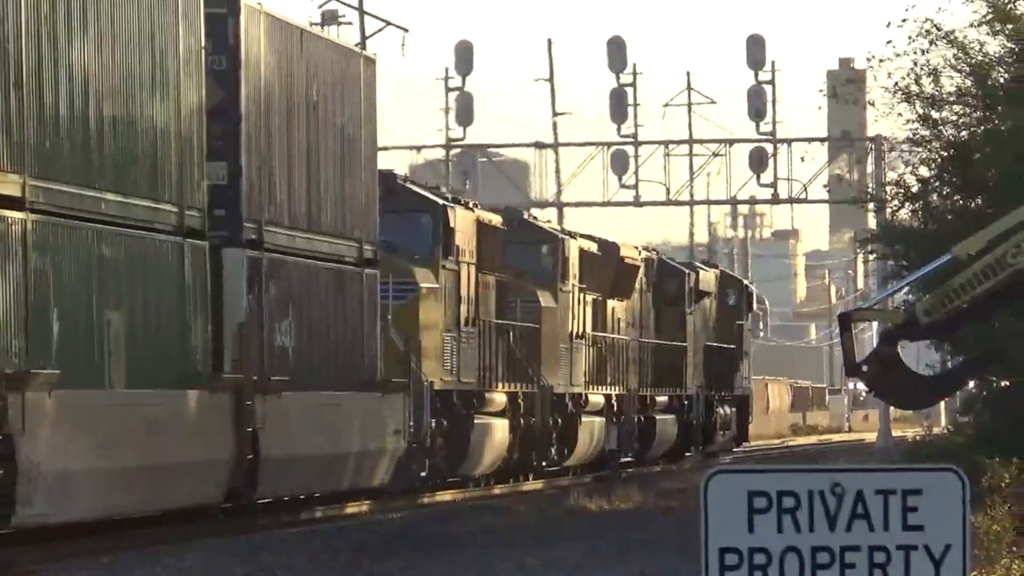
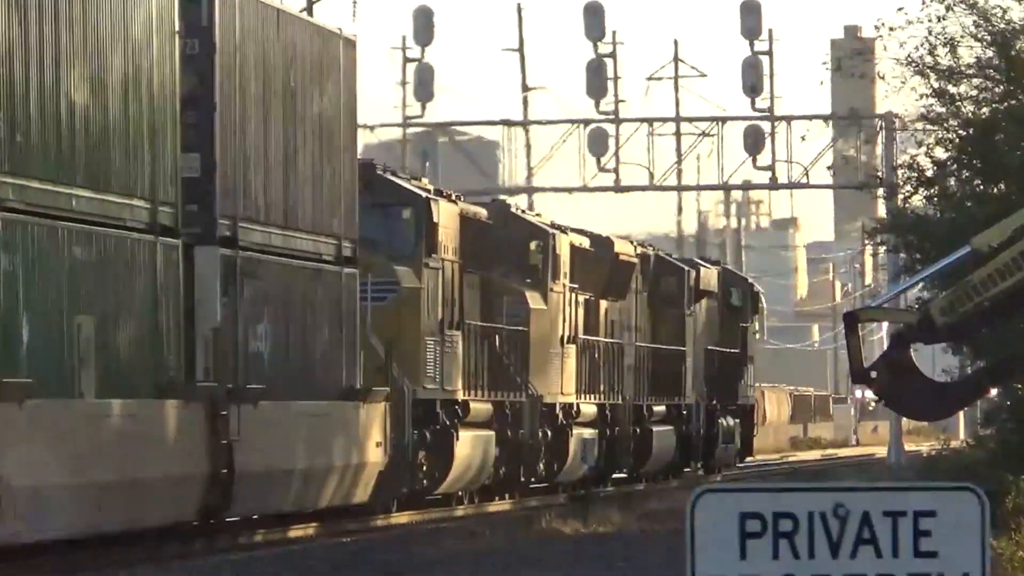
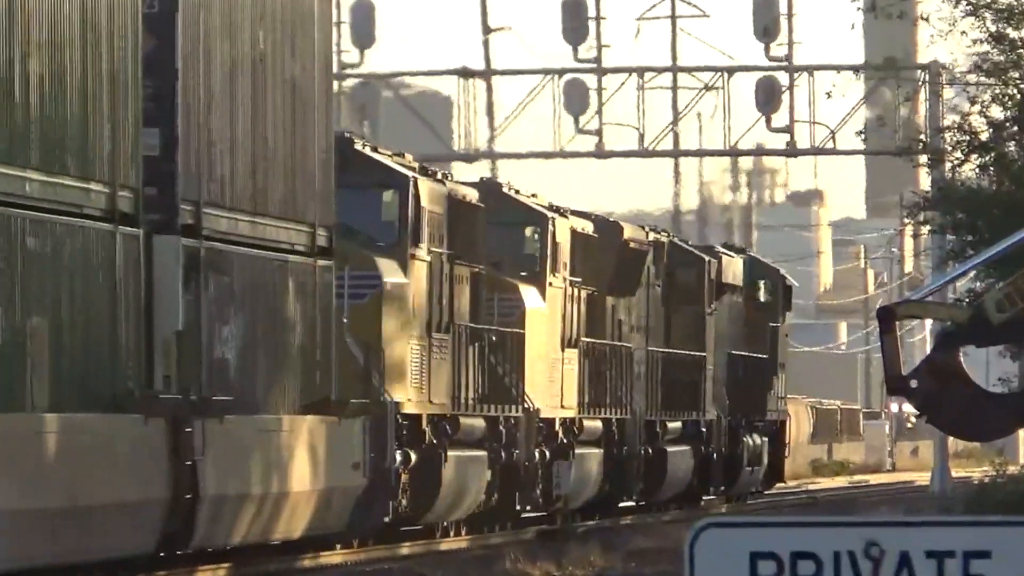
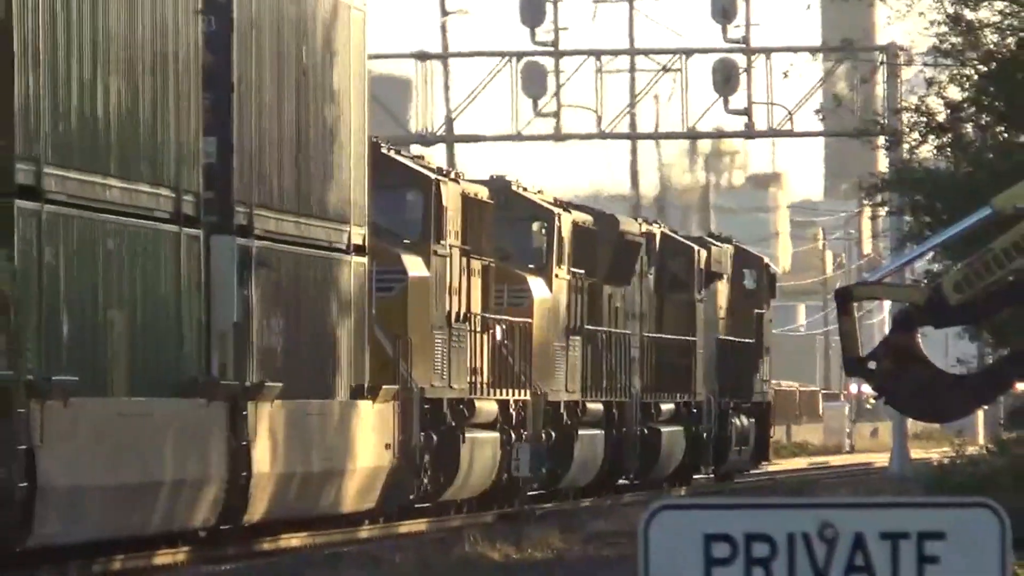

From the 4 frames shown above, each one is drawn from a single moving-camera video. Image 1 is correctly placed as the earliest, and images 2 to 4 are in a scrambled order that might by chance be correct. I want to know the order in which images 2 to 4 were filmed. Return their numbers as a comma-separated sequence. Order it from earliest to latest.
2, 3, 4
